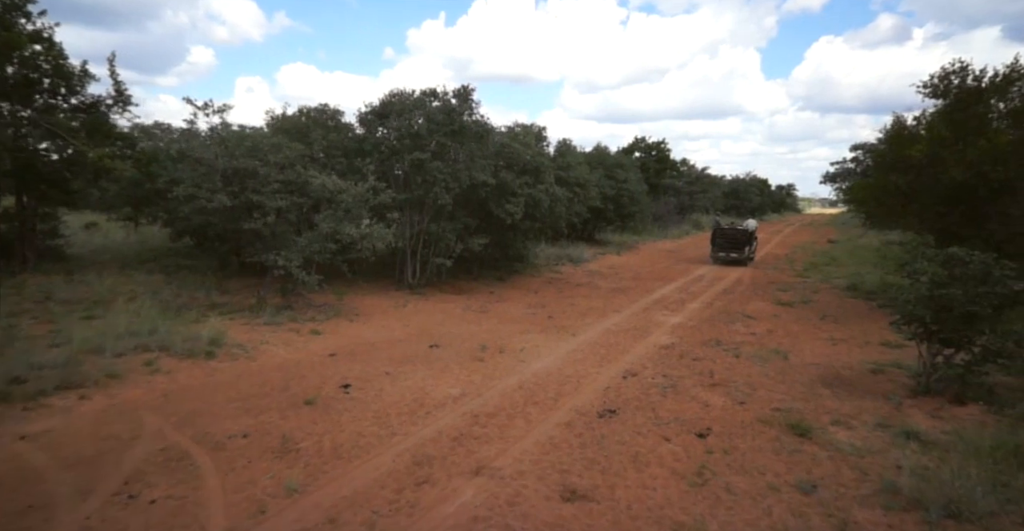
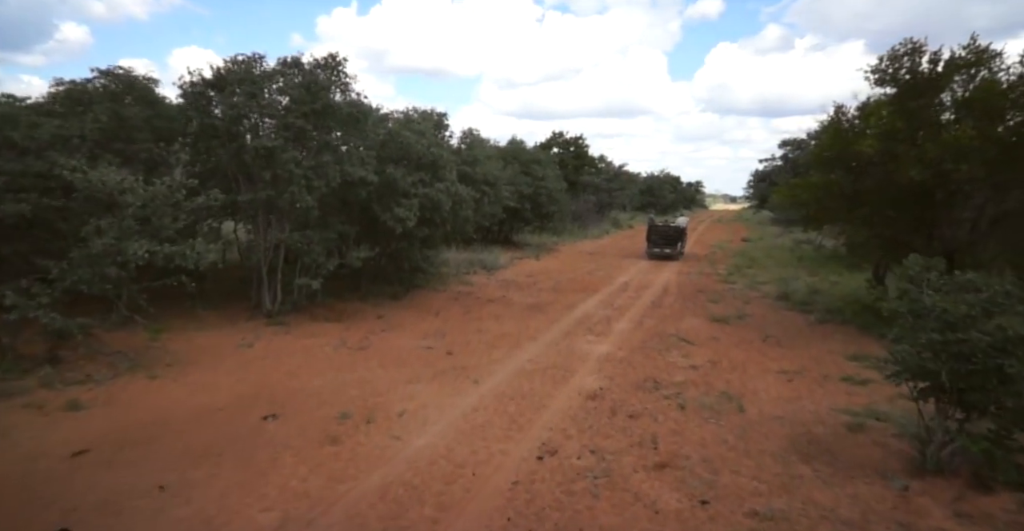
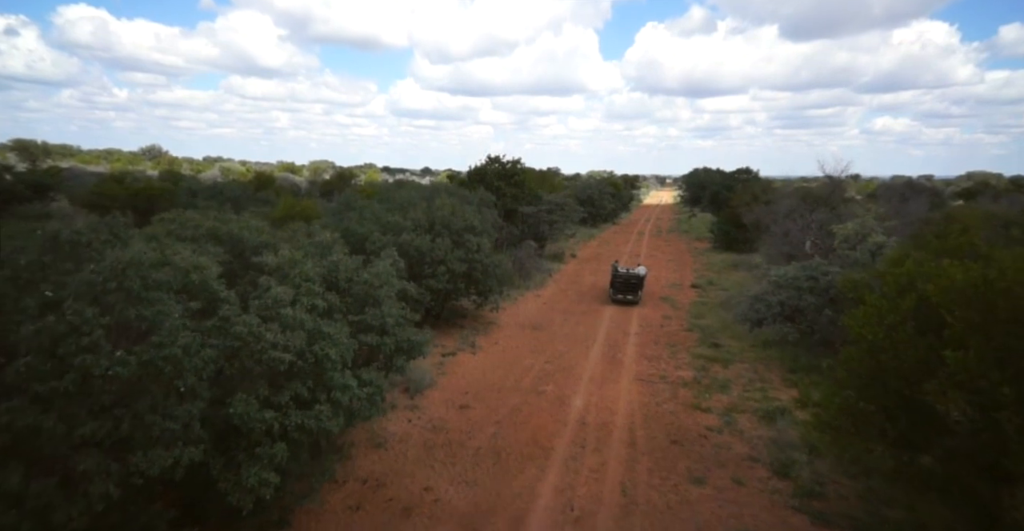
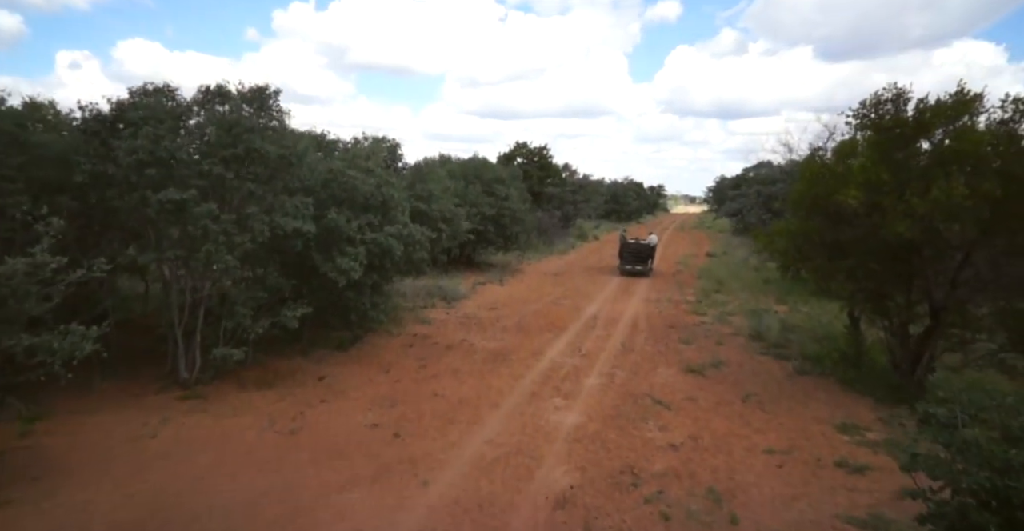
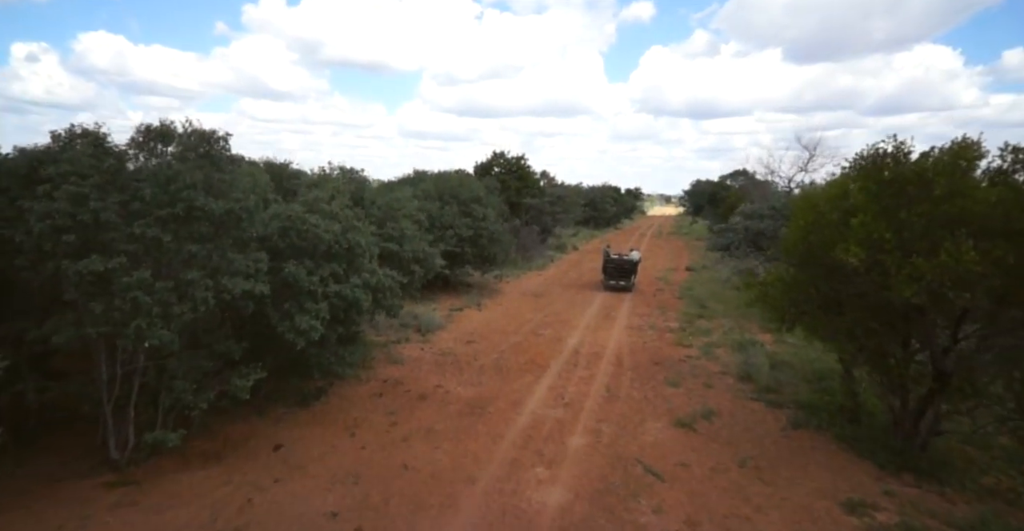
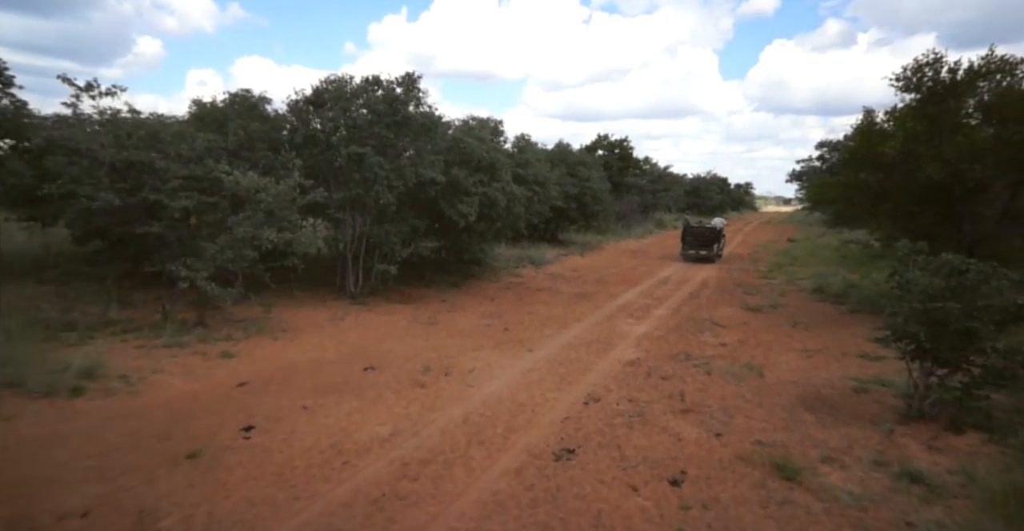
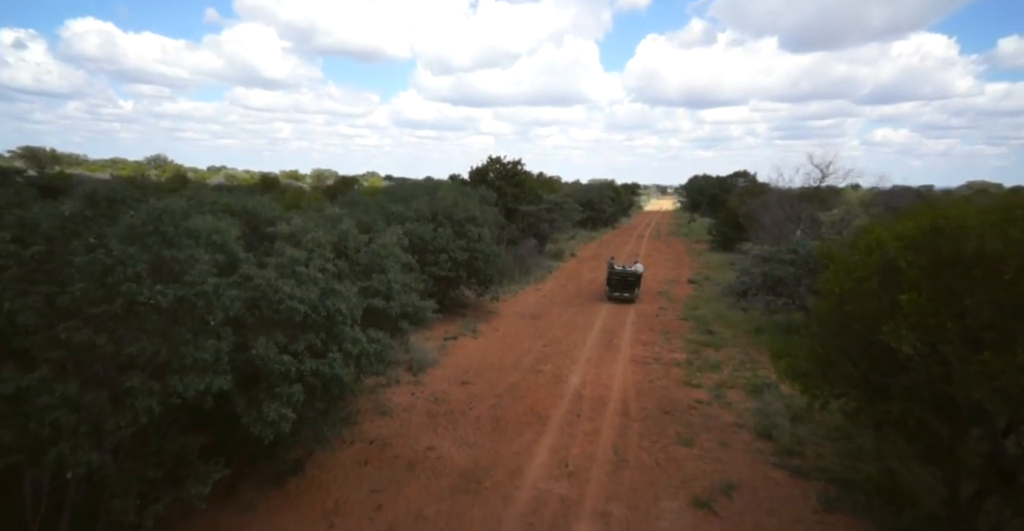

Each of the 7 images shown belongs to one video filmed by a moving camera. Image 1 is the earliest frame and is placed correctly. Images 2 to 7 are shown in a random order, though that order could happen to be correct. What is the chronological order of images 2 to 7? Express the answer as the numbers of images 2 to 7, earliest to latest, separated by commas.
6, 2, 4, 5, 7, 3
